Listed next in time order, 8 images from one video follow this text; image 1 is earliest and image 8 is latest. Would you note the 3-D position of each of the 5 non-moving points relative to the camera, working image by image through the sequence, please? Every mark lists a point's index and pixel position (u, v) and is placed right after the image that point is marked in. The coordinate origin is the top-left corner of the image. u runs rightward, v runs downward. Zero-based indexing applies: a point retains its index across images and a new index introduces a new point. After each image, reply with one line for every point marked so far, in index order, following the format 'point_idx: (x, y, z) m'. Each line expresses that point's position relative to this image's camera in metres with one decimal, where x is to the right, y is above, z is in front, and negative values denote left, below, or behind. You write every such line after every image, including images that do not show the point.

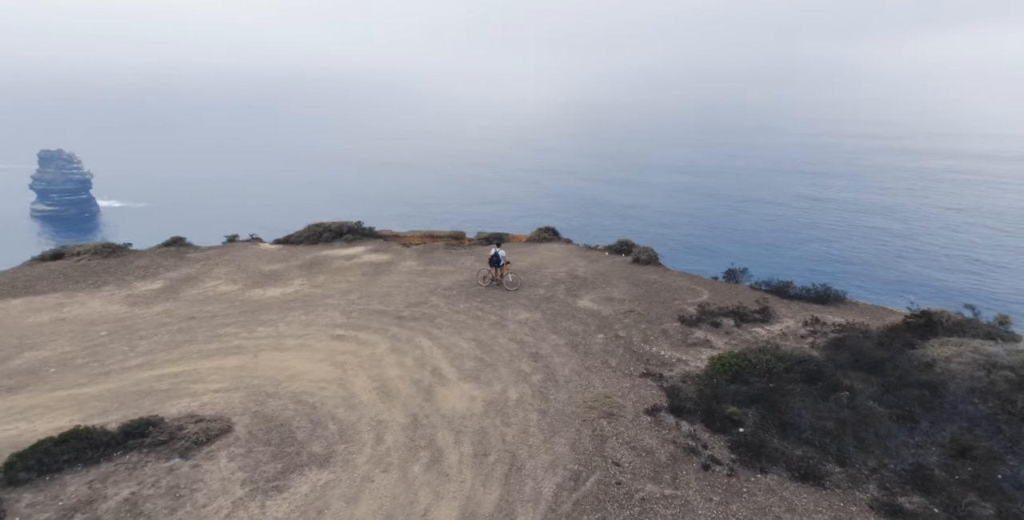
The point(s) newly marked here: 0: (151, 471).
0: (-5.9, -3.4, +8.2) m
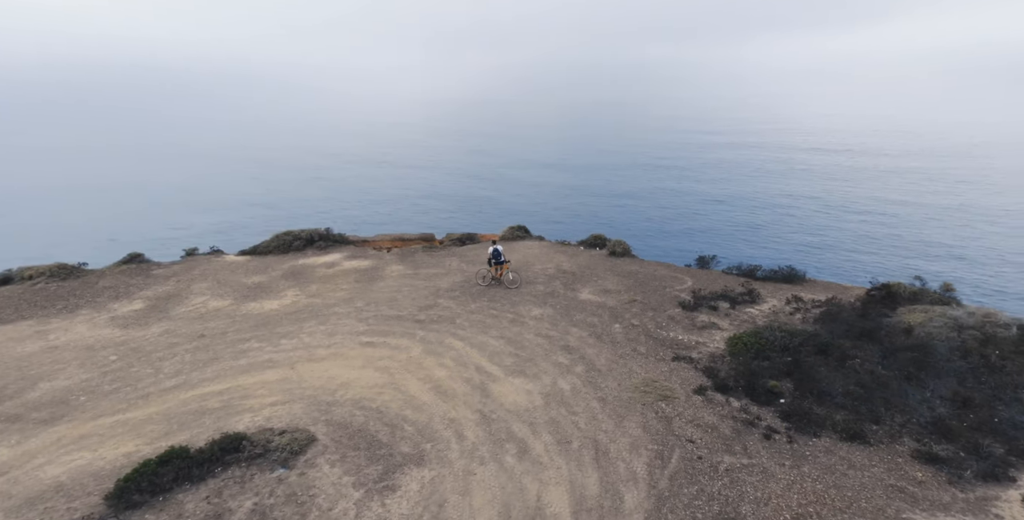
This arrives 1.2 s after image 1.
0: (-4.0, -3.6, +7.8) m
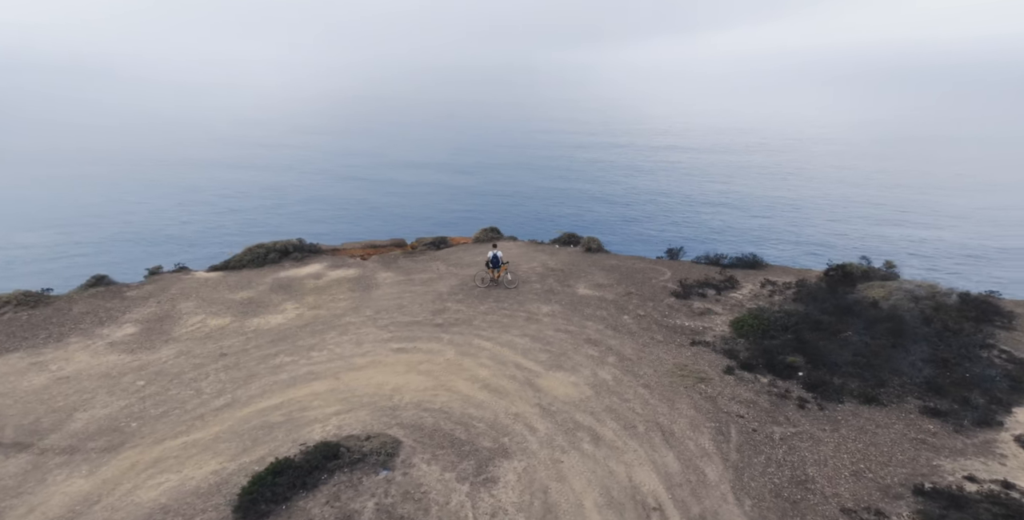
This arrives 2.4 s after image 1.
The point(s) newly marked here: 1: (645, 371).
0: (-2.3, -3.7, +7.9) m
1: (+3.6, -3.1, +13.6) m
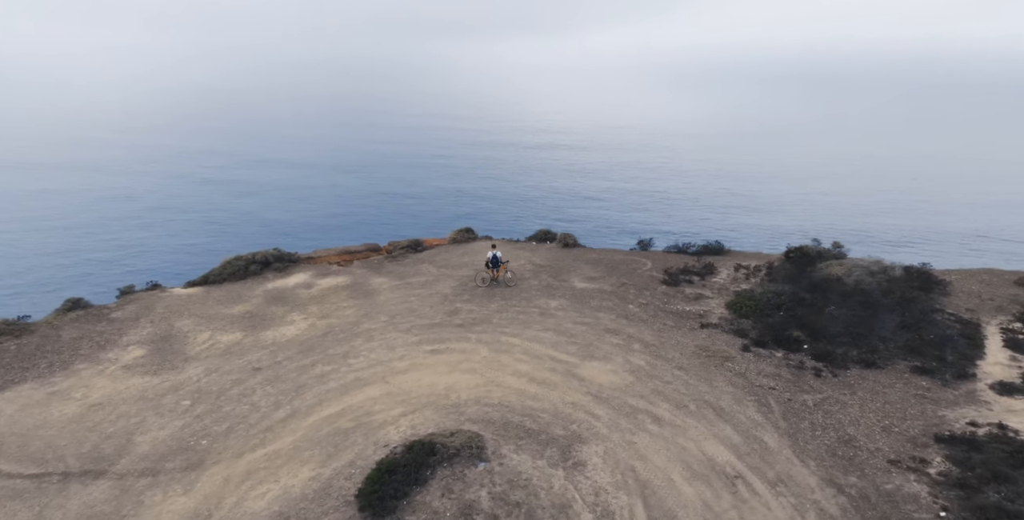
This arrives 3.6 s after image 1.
0: (-0.5, -3.7, +8.4) m
1: (+4.7, -2.8, +14.7) m
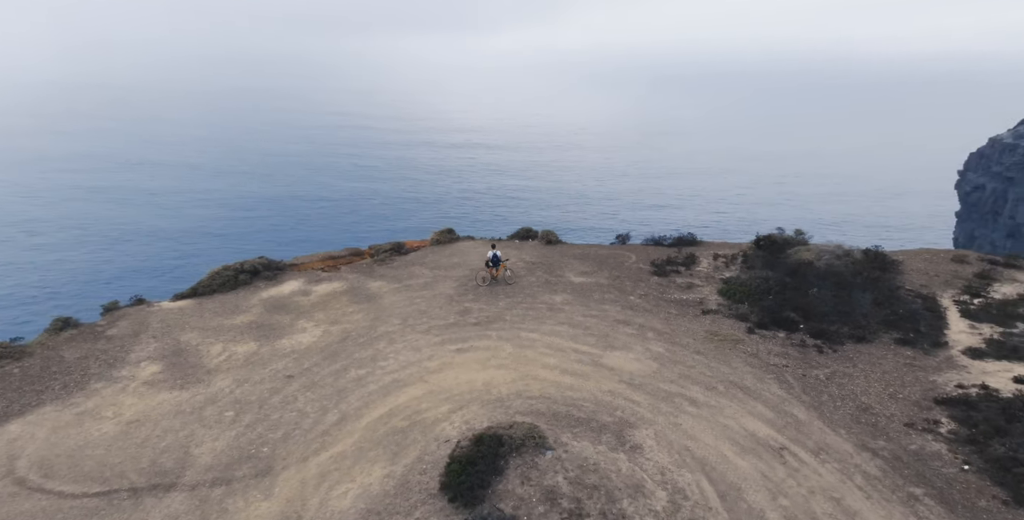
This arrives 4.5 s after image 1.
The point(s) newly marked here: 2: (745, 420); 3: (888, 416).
0: (+0.8, -3.7, +9.1) m
1: (+5.4, -2.6, +15.7) m
2: (+5.0, -3.5, +10.5) m
3: (+8.2, -3.3, +10.7) m
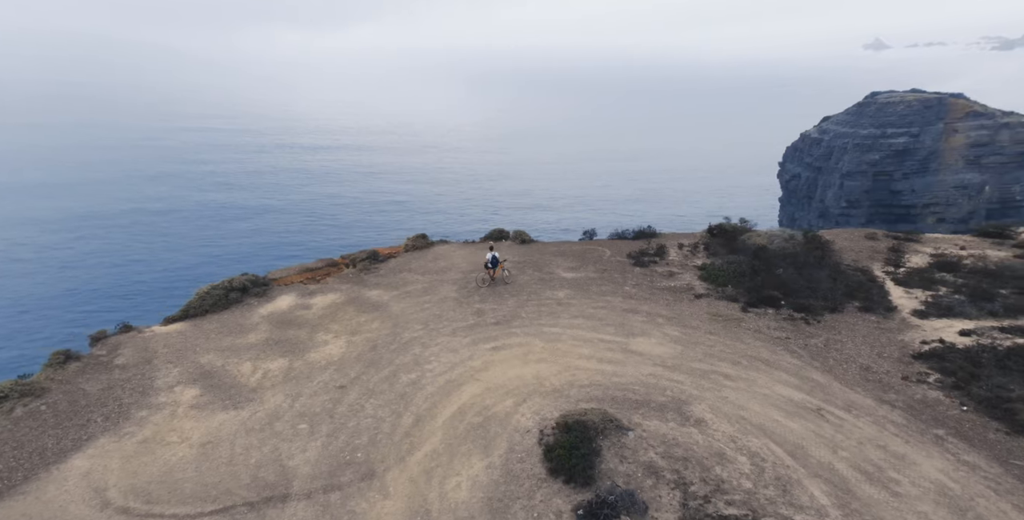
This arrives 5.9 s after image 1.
0: (+2.6, -3.8, +10.5) m
1: (+6.4, -2.3, +17.6) m
2: (+6.6, -3.2, +12.5) m
3: (+9.8, -2.9, +13.0) m
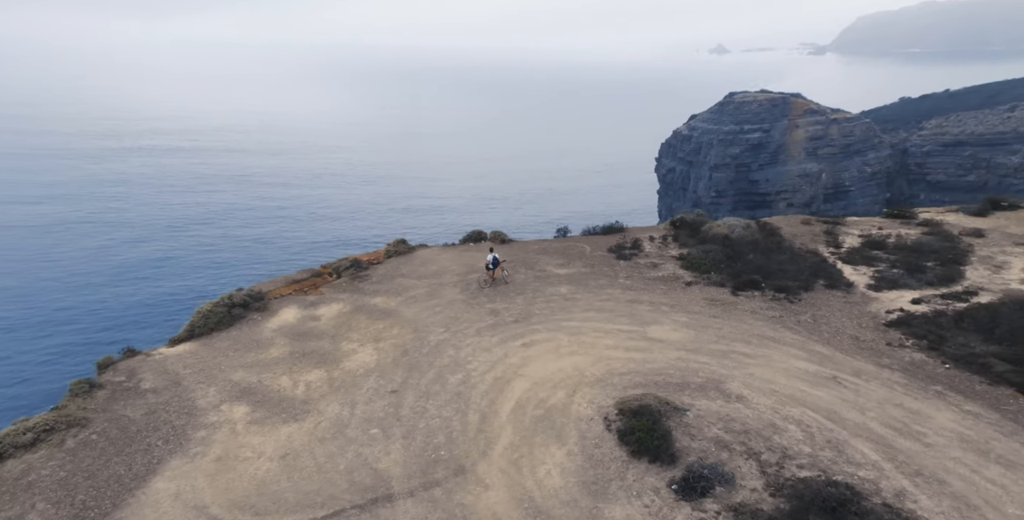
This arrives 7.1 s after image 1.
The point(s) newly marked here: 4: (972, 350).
0: (+4.4, -3.8, +12.4) m
1: (+7.4, -2.0, +19.8) m
2: (+8.1, -3.0, +14.7) m
3: (+11.2, -2.5, +15.5) m
4: (+13.2, -2.6, +14.3) m
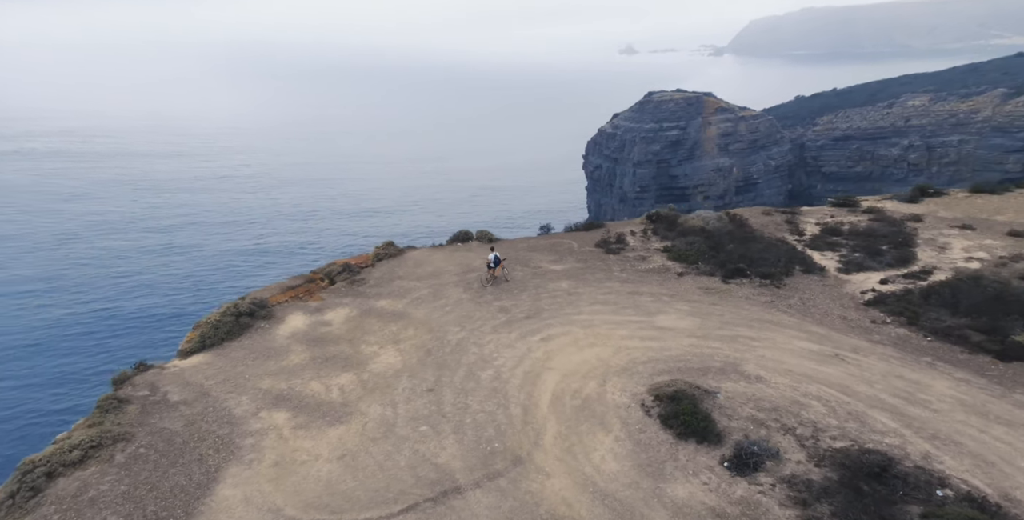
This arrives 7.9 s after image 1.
0: (+5.6, -3.7, +14.0) m
1: (+8.0, -1.7, +21.5) m
2: (+9.1, -2.7, +16.5) m
3: (+12.1, -2.1, +17.5) m
4: (+14.2, -2.1, +16.5) m
